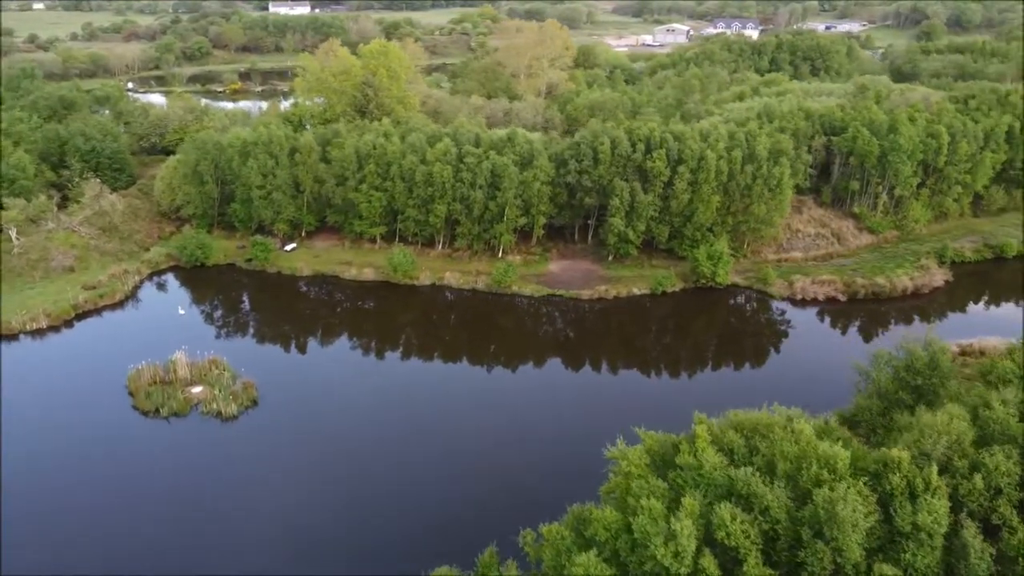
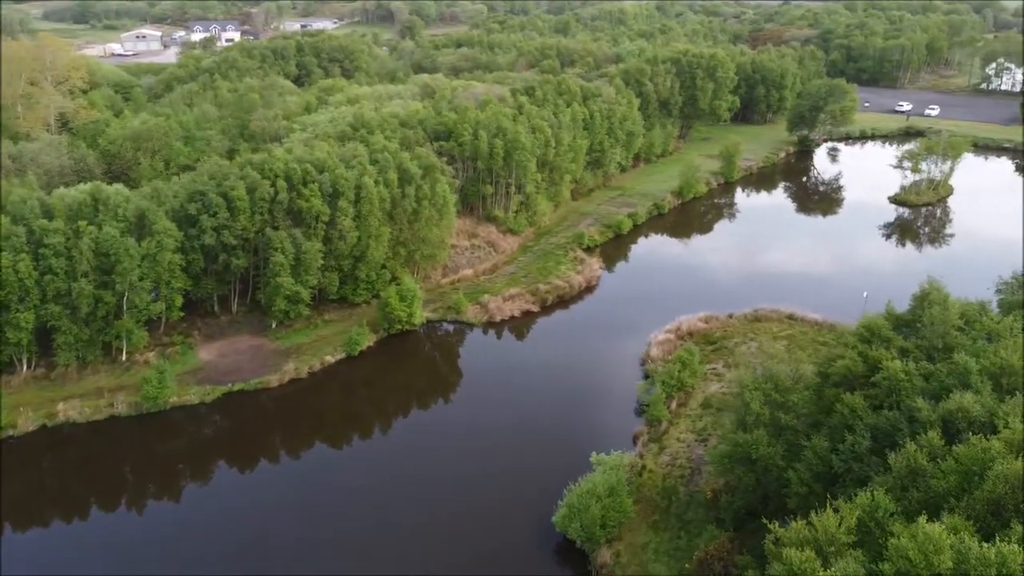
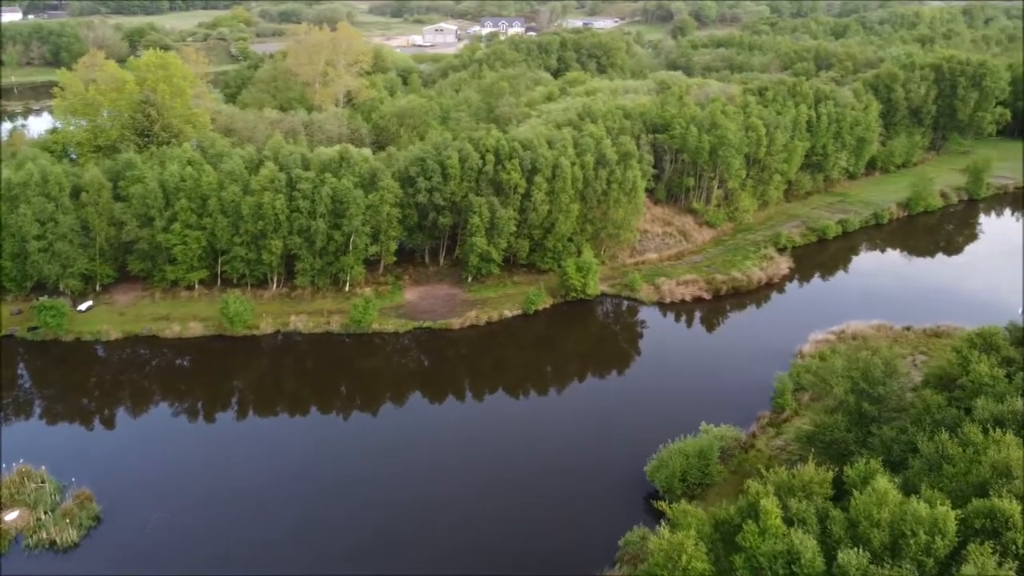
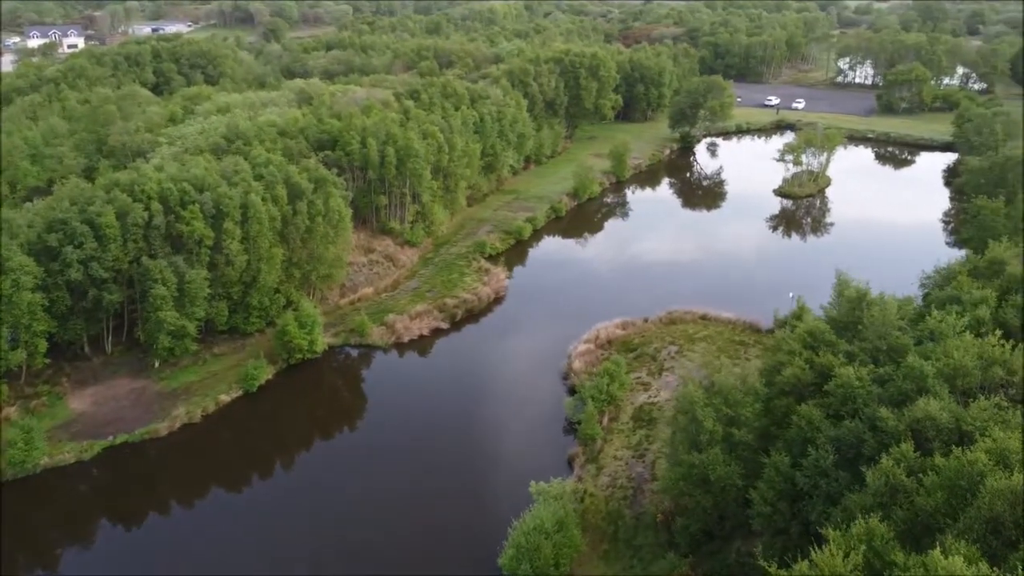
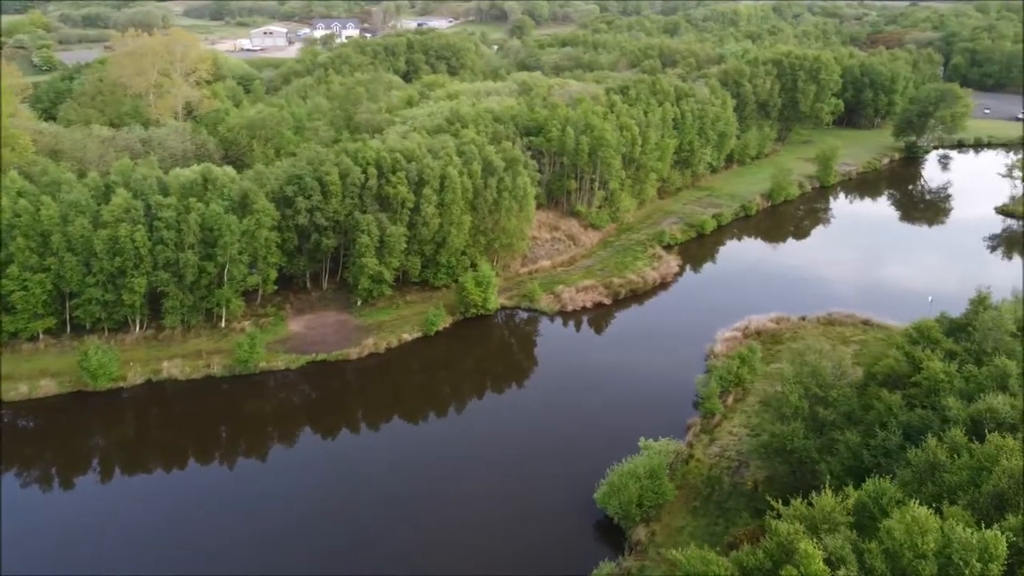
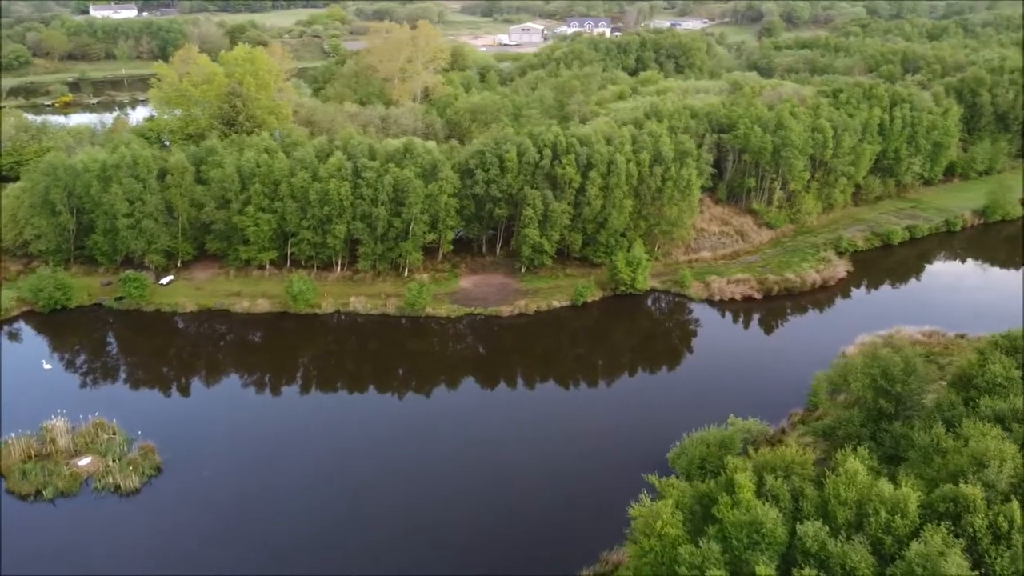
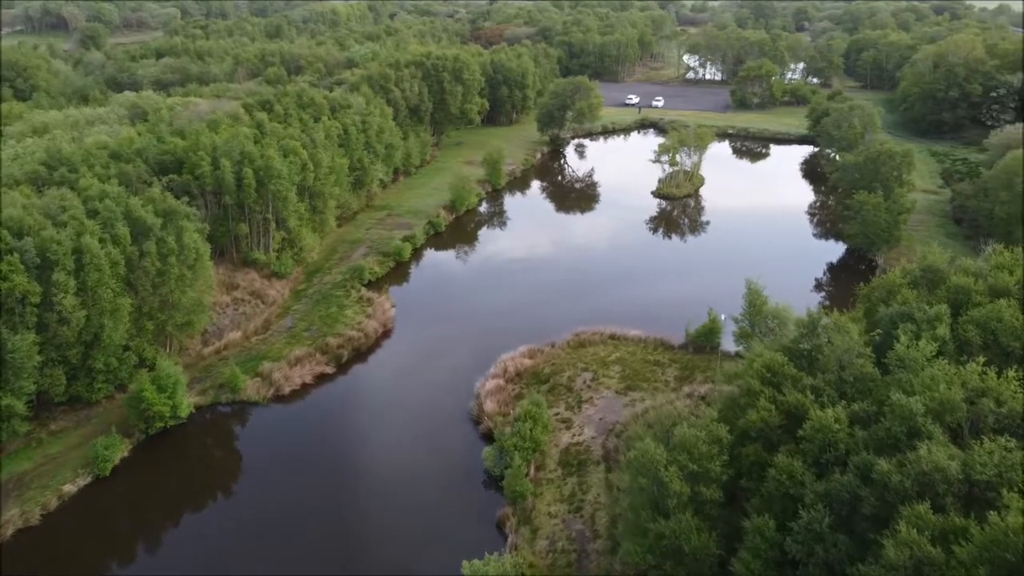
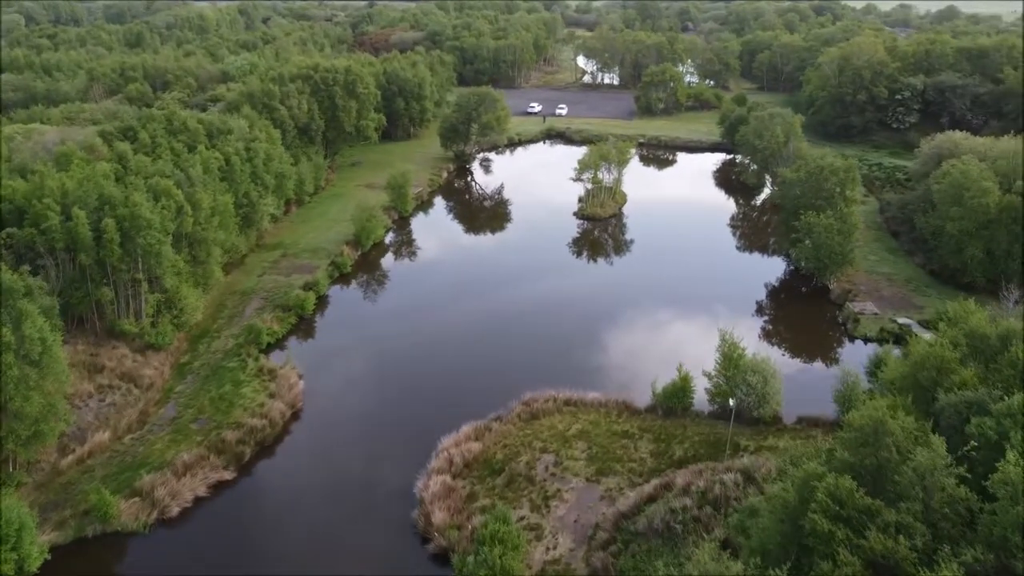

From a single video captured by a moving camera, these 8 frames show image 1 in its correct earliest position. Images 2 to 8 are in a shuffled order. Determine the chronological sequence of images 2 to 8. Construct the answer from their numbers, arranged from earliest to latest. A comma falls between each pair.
6, 3, 5, 2, 4, 7, 8
